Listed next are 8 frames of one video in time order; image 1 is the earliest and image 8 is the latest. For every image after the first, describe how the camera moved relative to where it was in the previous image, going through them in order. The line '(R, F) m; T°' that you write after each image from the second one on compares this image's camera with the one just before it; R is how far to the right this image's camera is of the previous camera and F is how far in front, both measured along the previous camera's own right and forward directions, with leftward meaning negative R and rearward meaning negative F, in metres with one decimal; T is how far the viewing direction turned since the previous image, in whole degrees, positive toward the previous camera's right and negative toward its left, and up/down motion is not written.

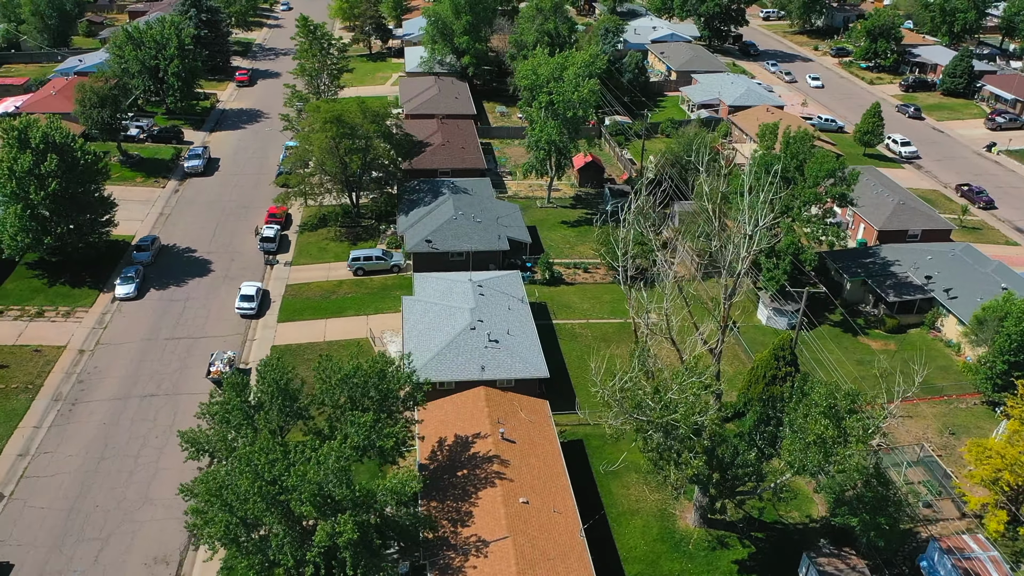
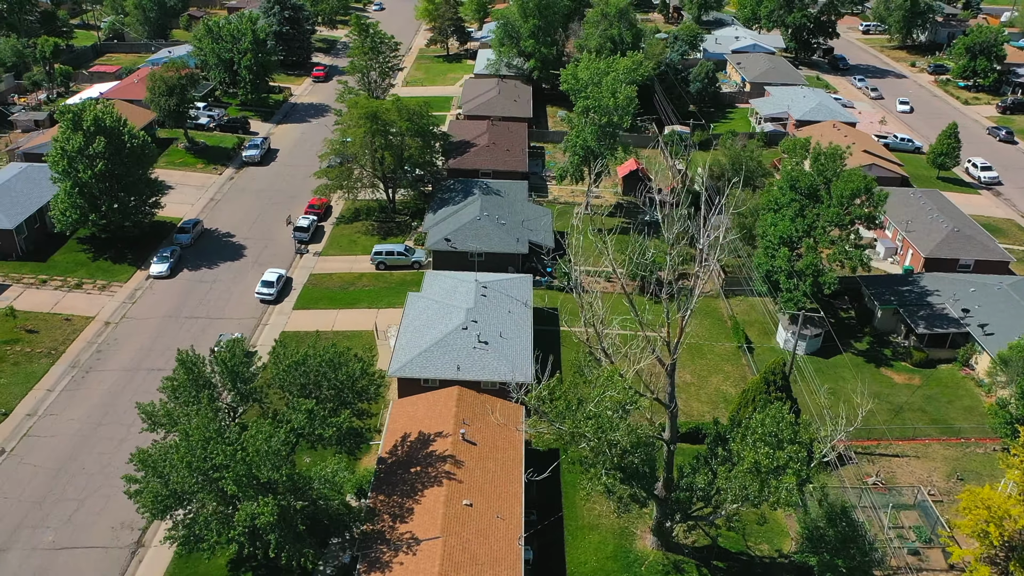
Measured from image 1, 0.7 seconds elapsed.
(+4.8, +0.6) m; -7°
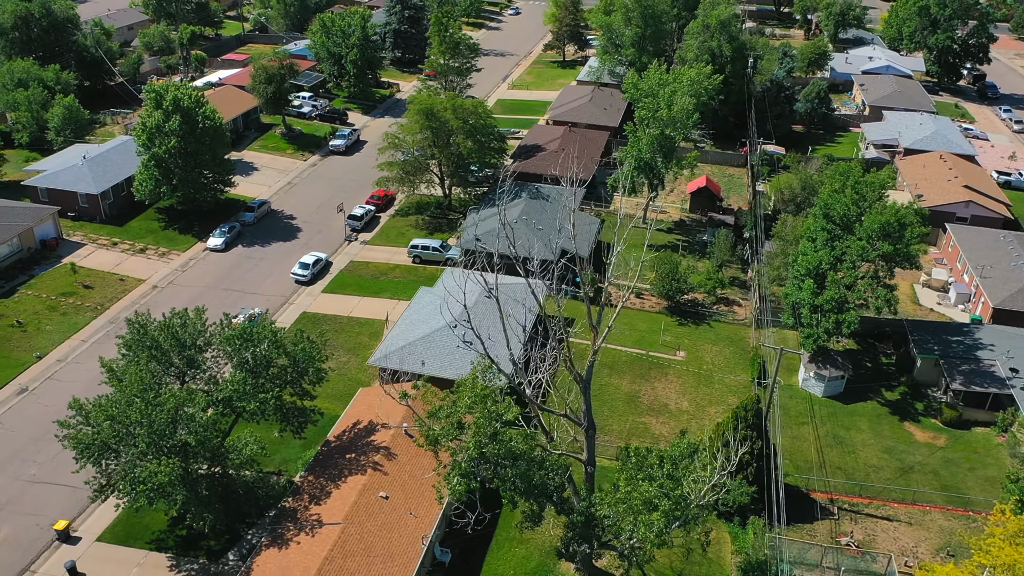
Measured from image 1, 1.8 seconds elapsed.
(+7.1, +1.0) m; -11°
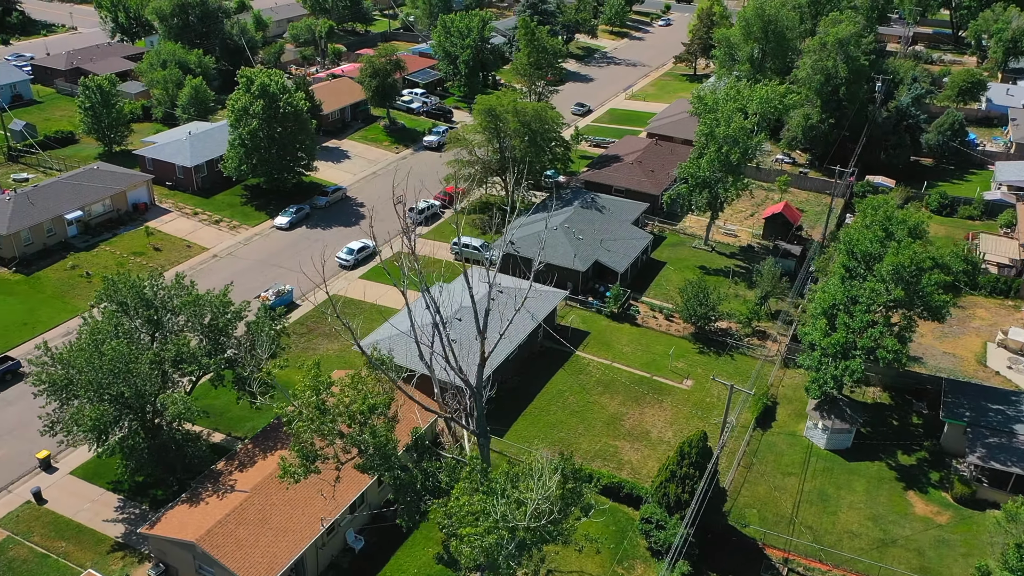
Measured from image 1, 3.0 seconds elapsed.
(+7.9, +1.2) m; -12°
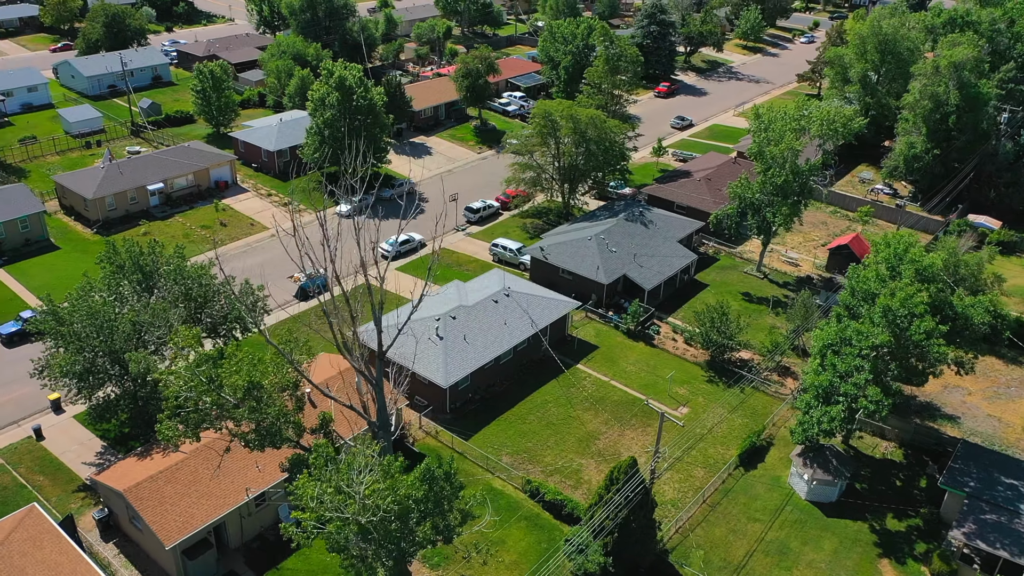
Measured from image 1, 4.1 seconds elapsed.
(+7.1, +1.0) m; -11°
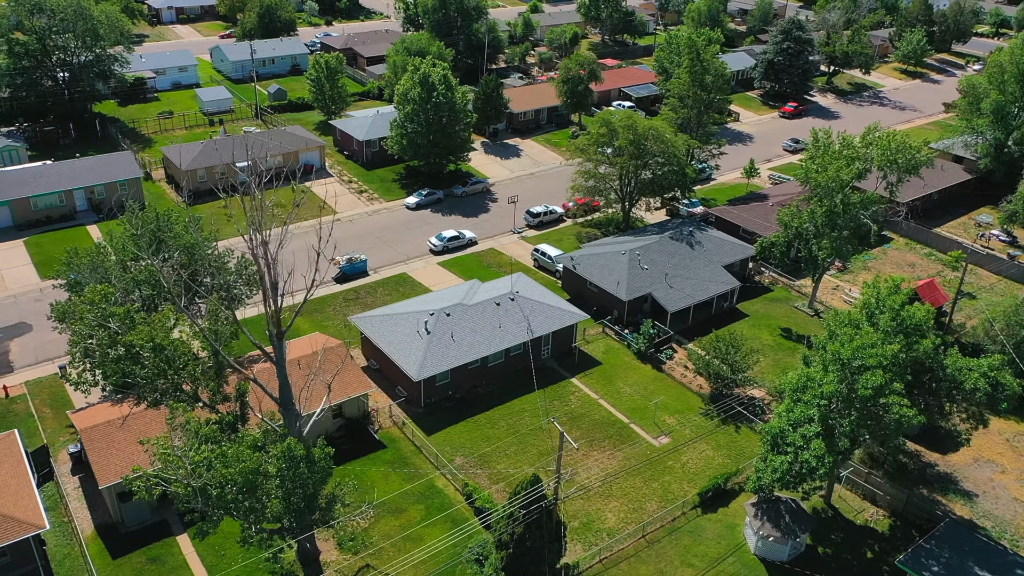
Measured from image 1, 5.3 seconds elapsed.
(+7.9, +1.2) m; -12°
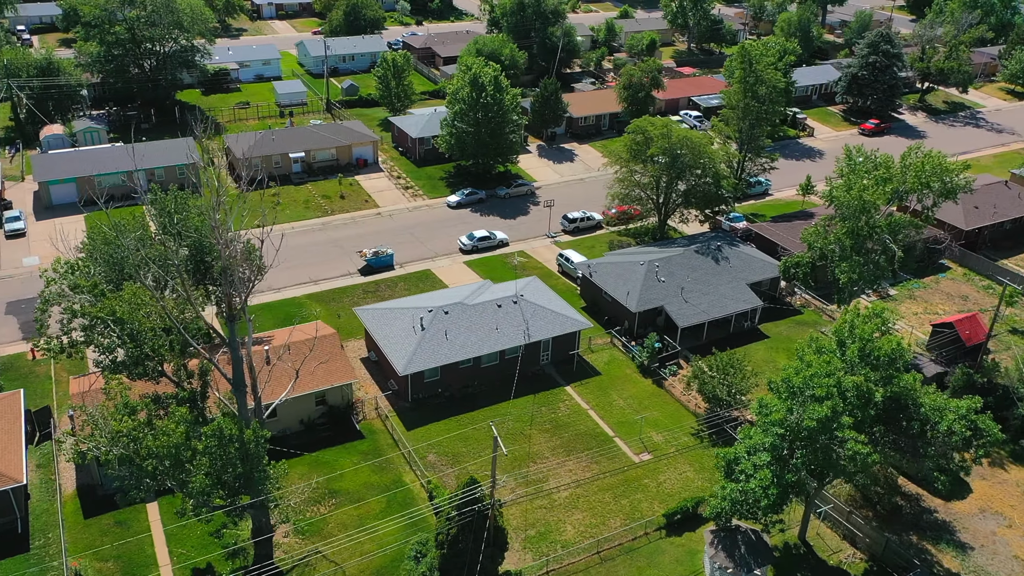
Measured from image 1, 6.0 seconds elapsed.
(+4.7, +0.5) m; -7°
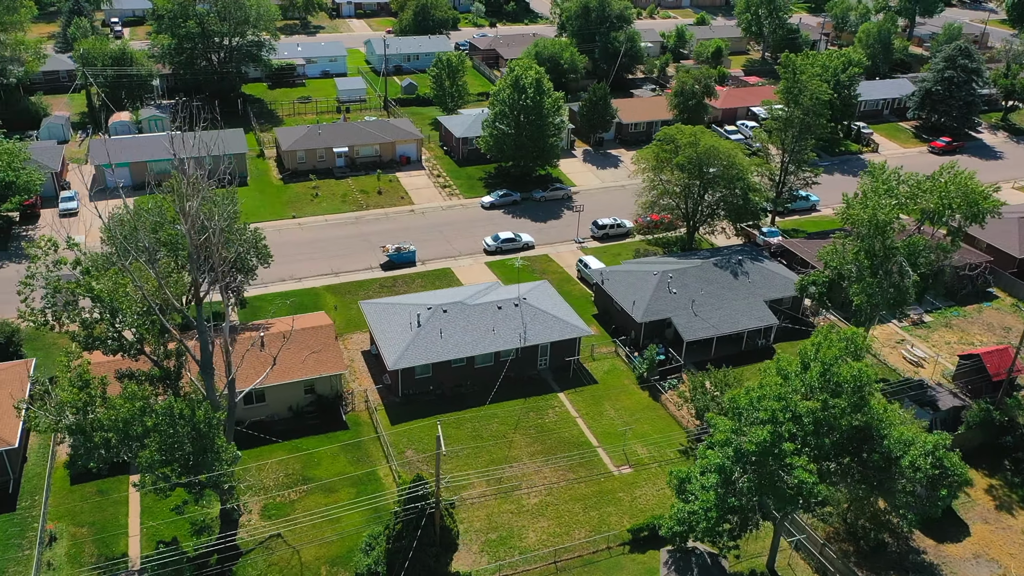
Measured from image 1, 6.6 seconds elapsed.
(+4.0, +0.4) m; -6°
